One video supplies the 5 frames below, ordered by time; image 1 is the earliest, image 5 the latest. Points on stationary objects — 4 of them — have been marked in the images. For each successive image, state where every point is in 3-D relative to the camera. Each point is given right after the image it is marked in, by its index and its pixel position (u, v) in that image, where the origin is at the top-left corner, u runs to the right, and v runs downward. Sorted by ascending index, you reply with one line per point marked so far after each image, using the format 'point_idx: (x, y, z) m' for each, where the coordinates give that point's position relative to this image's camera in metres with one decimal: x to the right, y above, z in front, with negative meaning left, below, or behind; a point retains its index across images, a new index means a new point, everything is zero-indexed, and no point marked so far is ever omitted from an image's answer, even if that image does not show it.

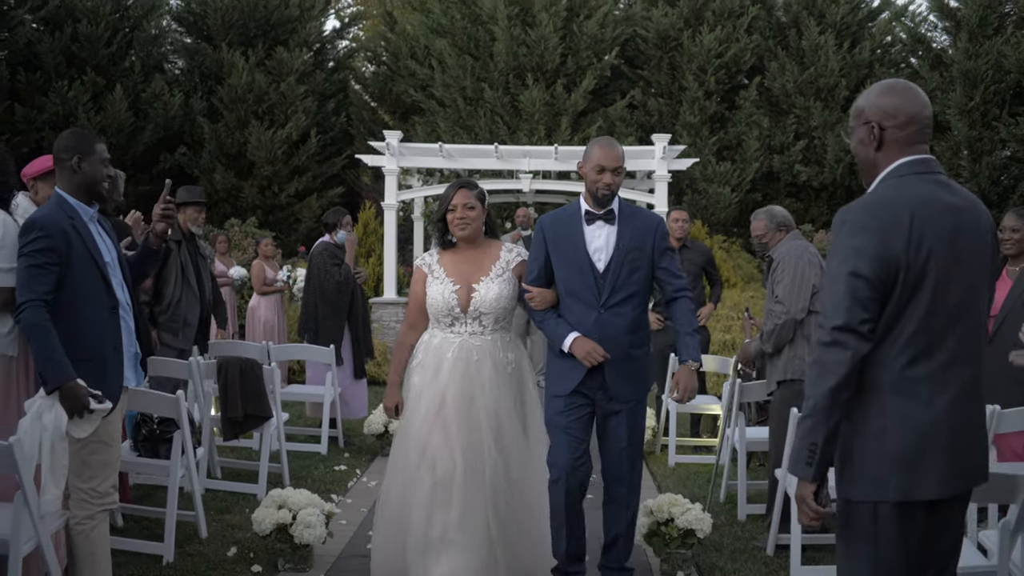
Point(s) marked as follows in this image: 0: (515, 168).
0: (0.0, +1.7, +15.9) m
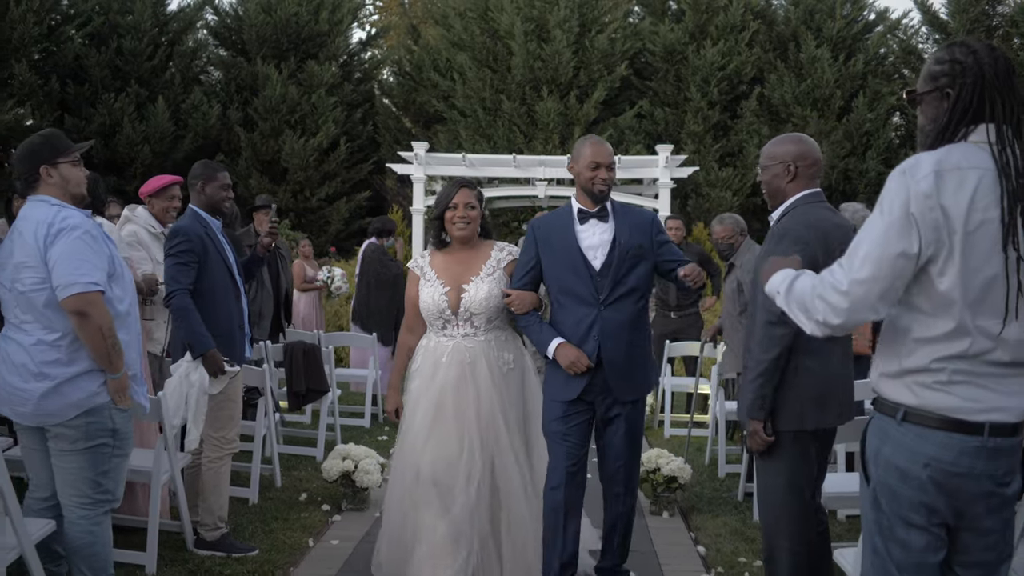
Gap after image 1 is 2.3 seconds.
0: (+0.3, +1.7, +17.3) m
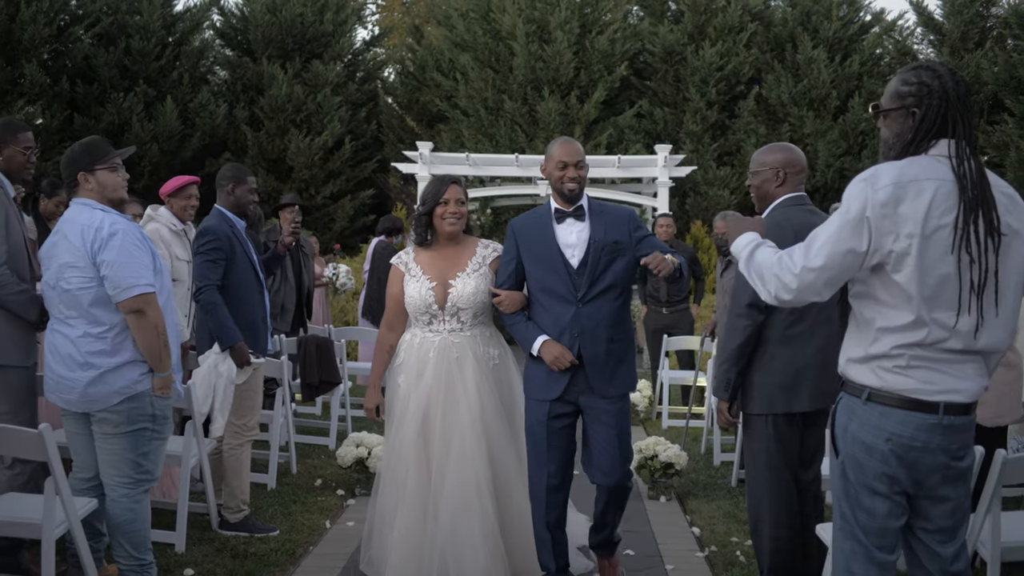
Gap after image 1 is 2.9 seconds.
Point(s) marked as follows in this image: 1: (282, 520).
0: (+0.3, +1.8, +17.7) m
1: (-1.4, -1.4, +6.9) m
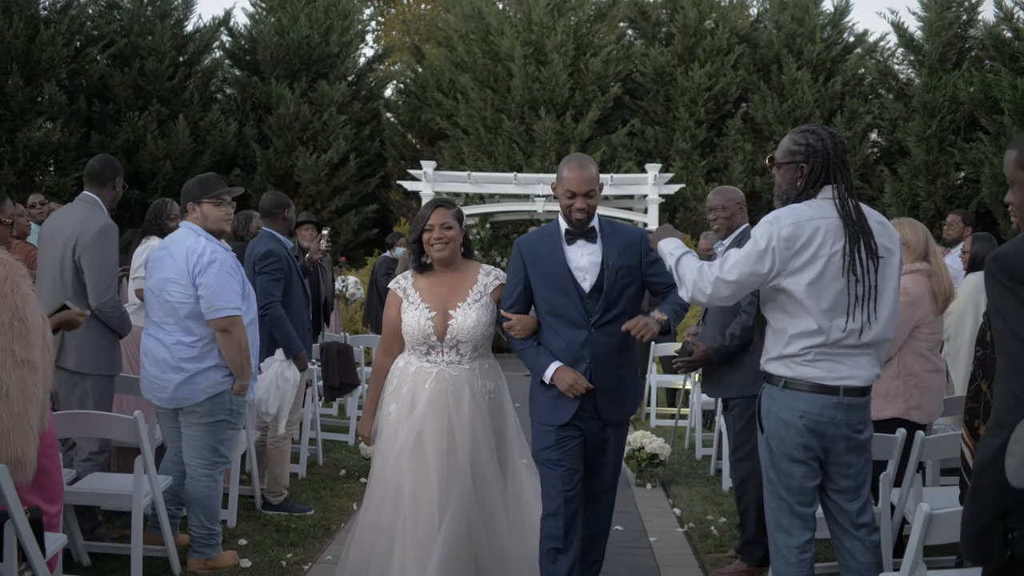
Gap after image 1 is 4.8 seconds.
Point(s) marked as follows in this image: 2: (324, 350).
0: (+0.3, +1.6, +18.7) m
1: (-1.4, -1.5, +7.9) m
2: (-1.6, -0.5, +9.8) m
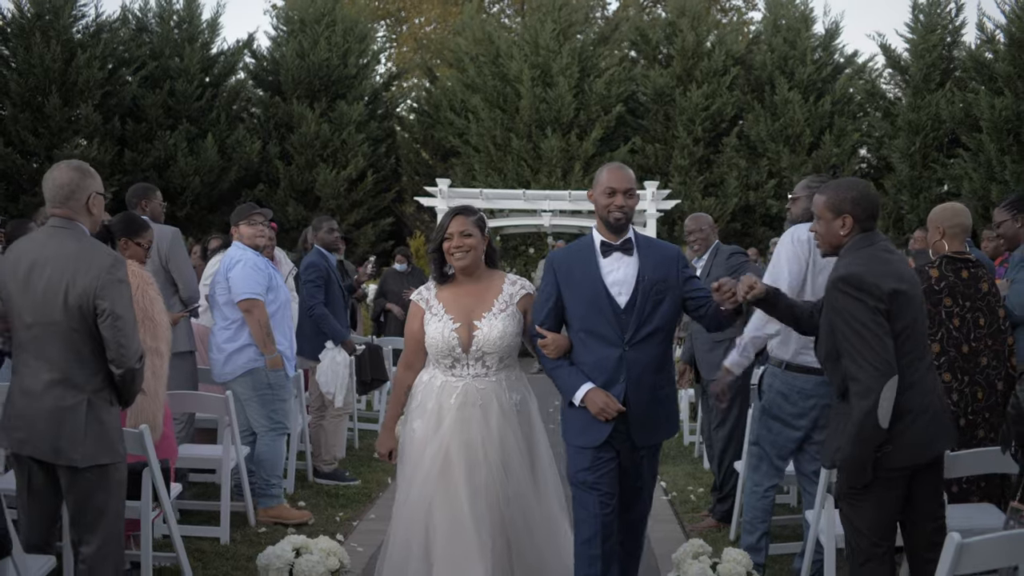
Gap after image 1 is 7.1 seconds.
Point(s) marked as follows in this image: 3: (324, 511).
0: (+0.5, +1.5, +20.1) m
1: (-1.3, -1.6, +9.3) m
2: (-1.5, -0.6, +11.3) m
3: (-1.4, -1.6, +8.0) m
